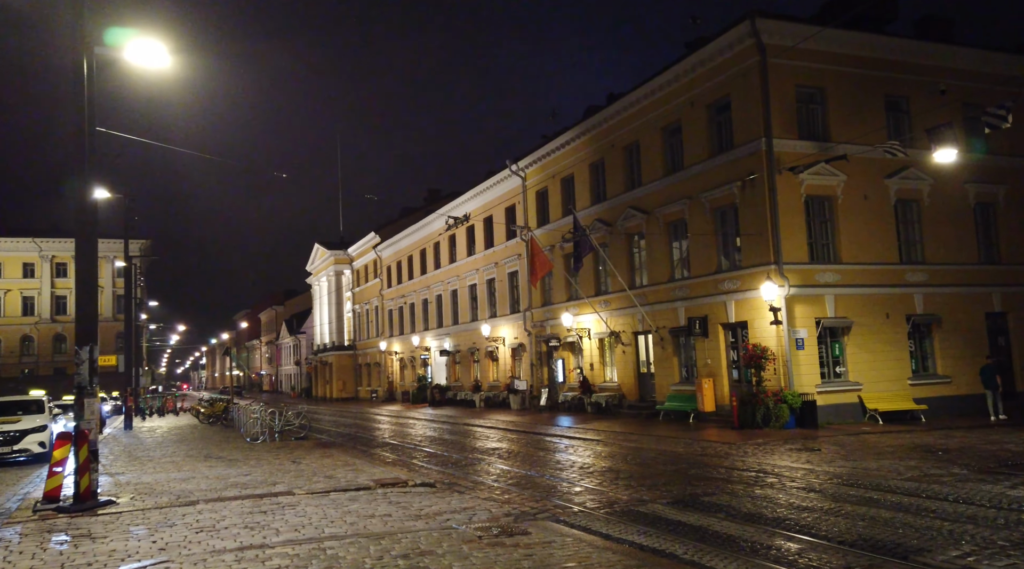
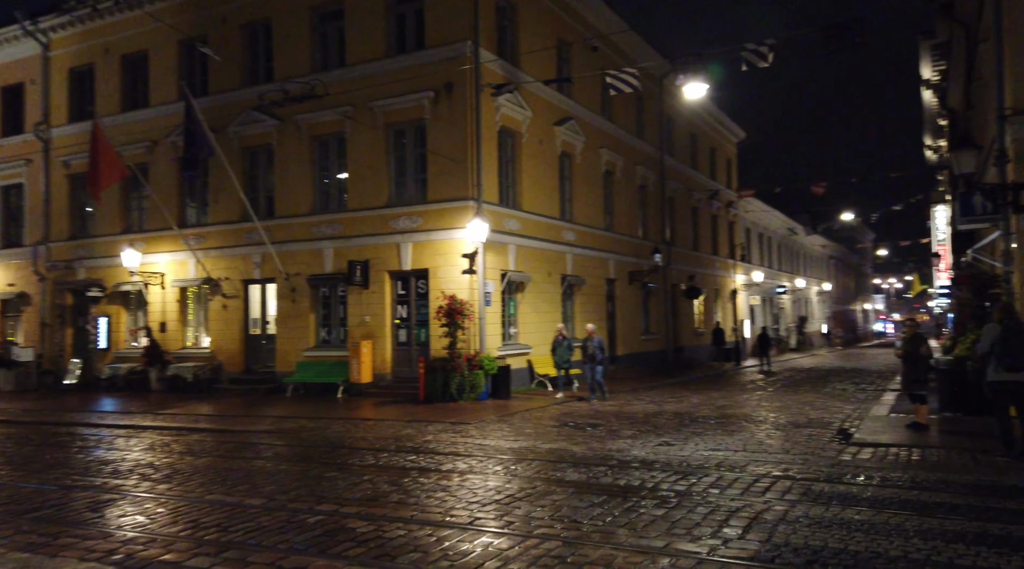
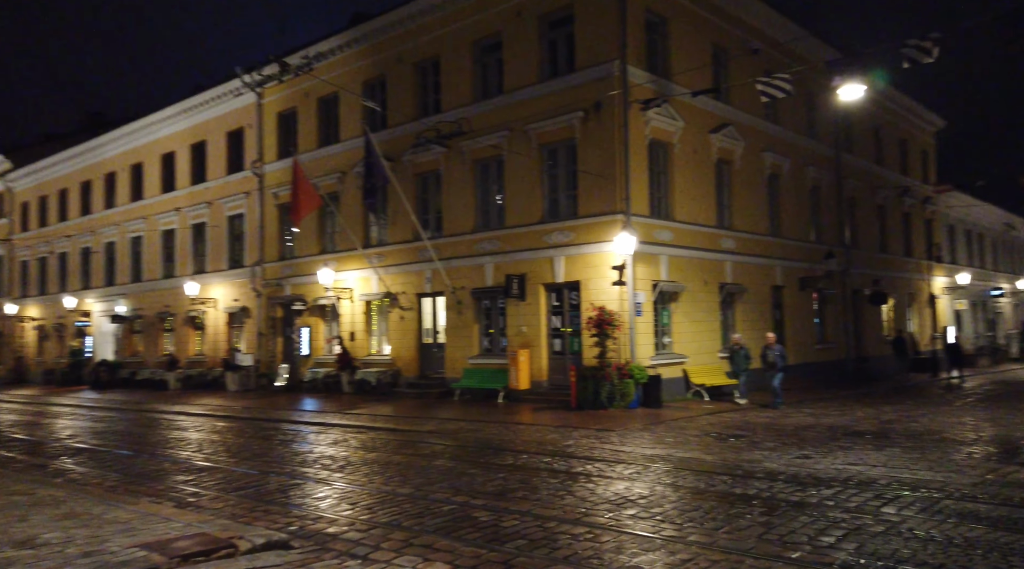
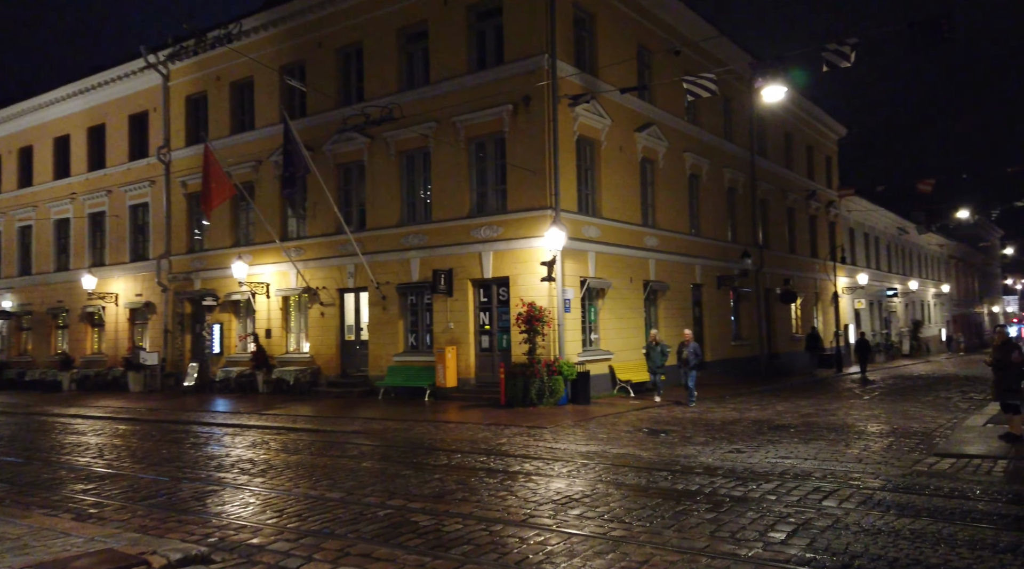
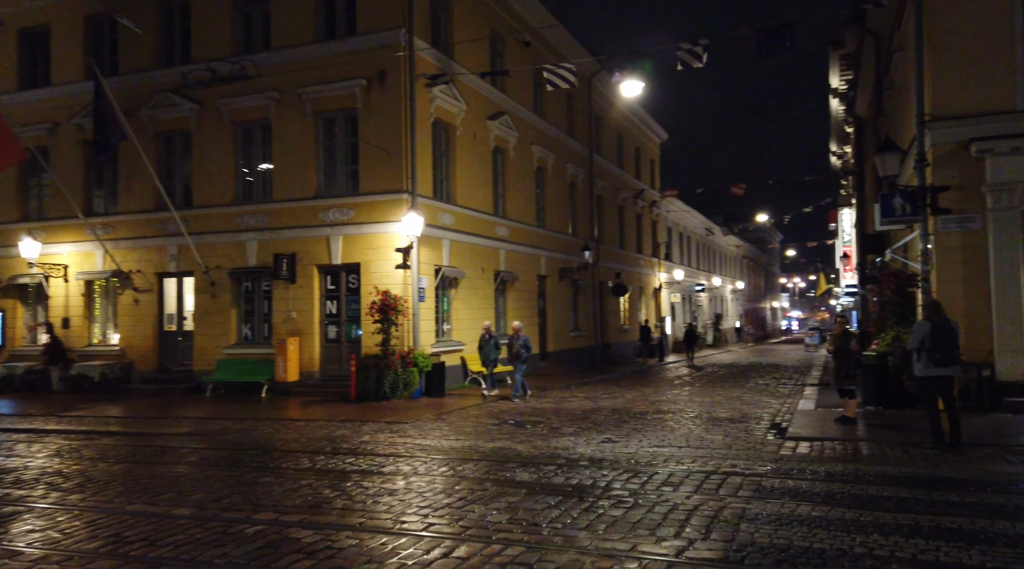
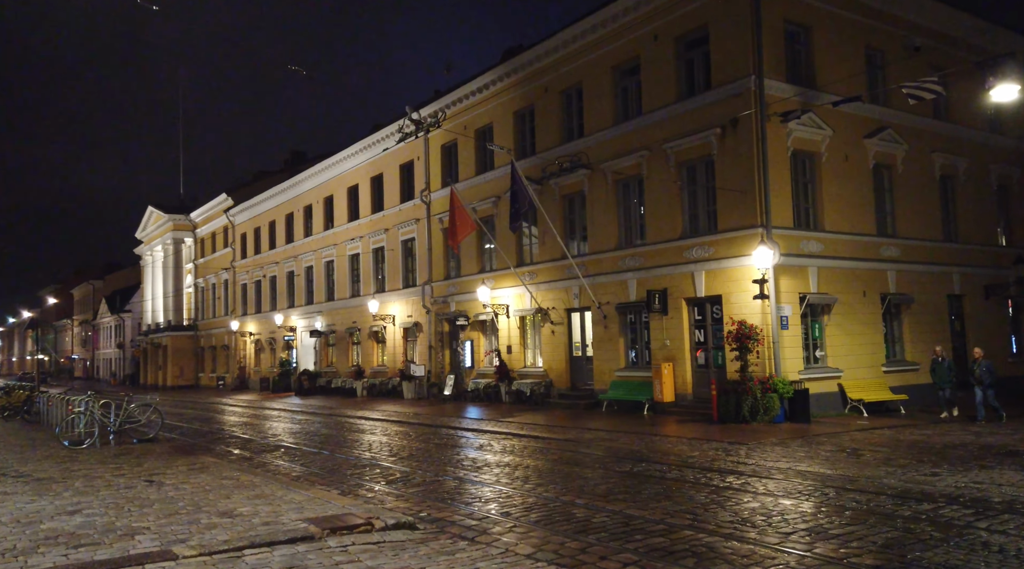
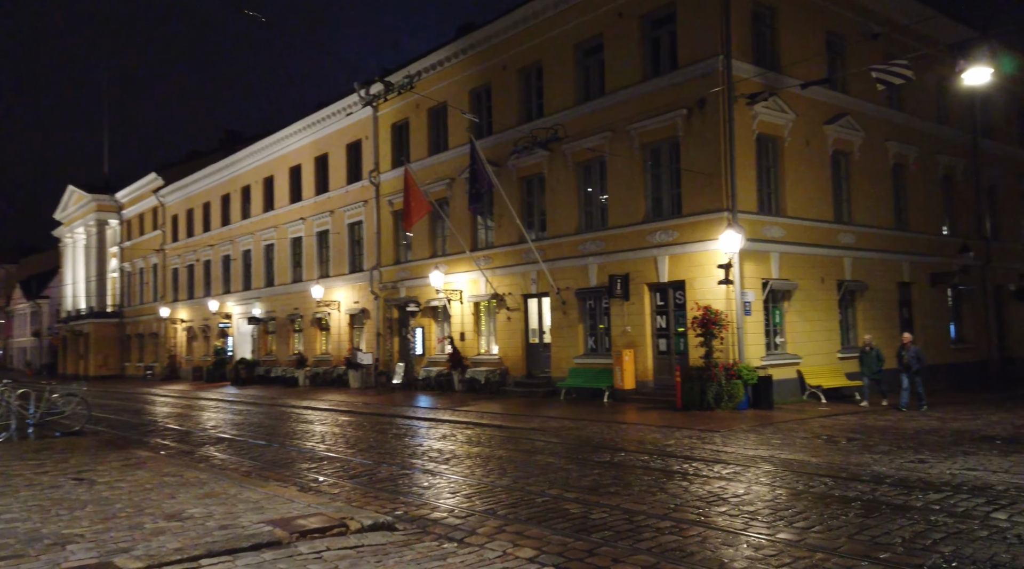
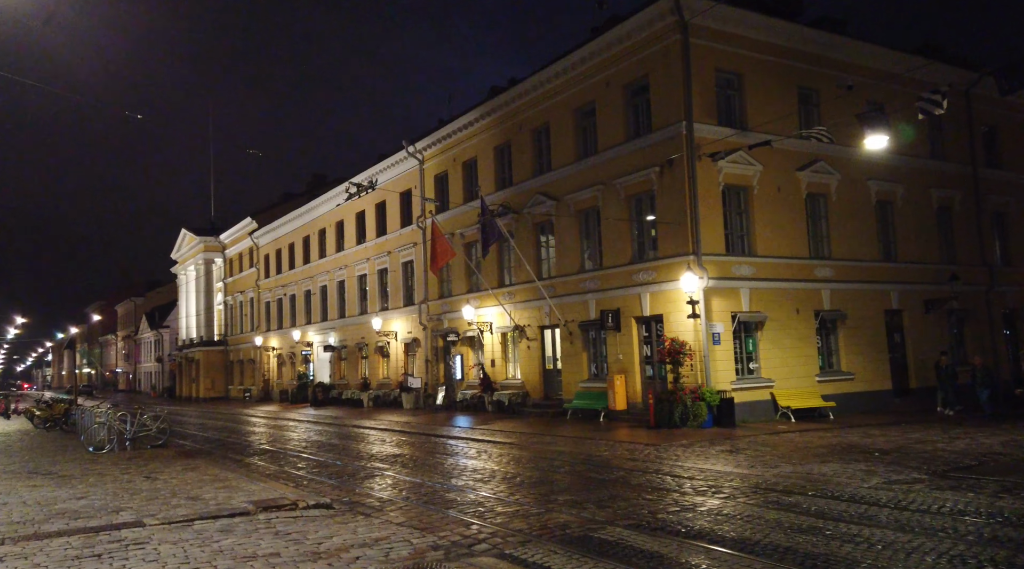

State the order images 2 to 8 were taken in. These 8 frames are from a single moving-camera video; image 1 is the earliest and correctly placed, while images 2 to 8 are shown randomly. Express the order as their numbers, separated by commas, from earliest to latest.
8, 6, 7, 3, 4, 2, 5
